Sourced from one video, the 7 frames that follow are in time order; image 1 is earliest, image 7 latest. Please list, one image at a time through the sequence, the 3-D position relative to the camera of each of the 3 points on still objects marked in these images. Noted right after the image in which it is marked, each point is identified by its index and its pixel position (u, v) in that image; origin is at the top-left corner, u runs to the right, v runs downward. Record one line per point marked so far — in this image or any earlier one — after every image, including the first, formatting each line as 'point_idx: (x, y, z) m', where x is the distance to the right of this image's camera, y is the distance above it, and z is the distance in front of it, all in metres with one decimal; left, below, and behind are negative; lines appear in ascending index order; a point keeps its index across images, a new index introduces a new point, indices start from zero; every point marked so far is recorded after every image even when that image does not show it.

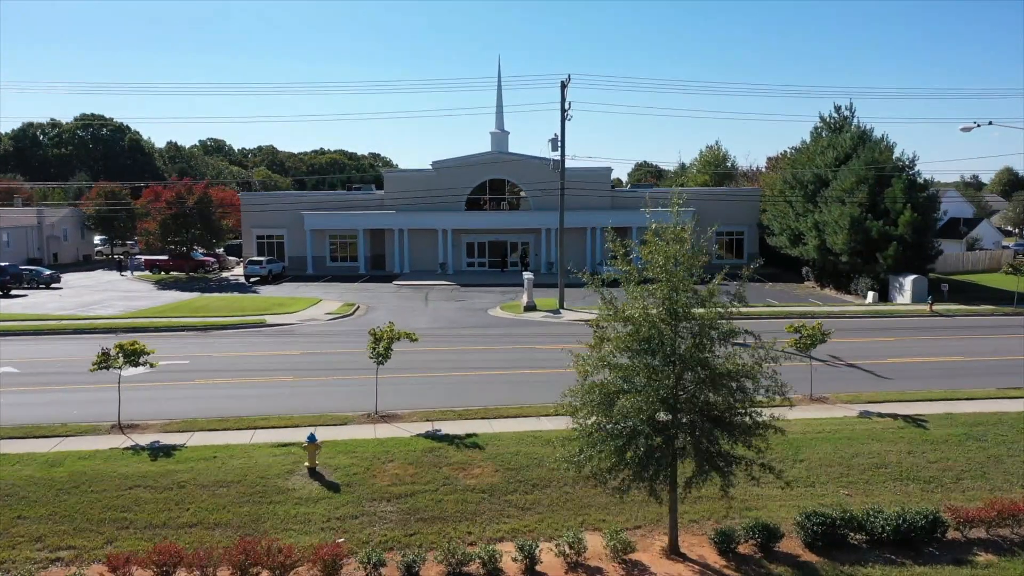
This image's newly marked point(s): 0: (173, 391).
0: (-8.3, -2.5, +19.4) m
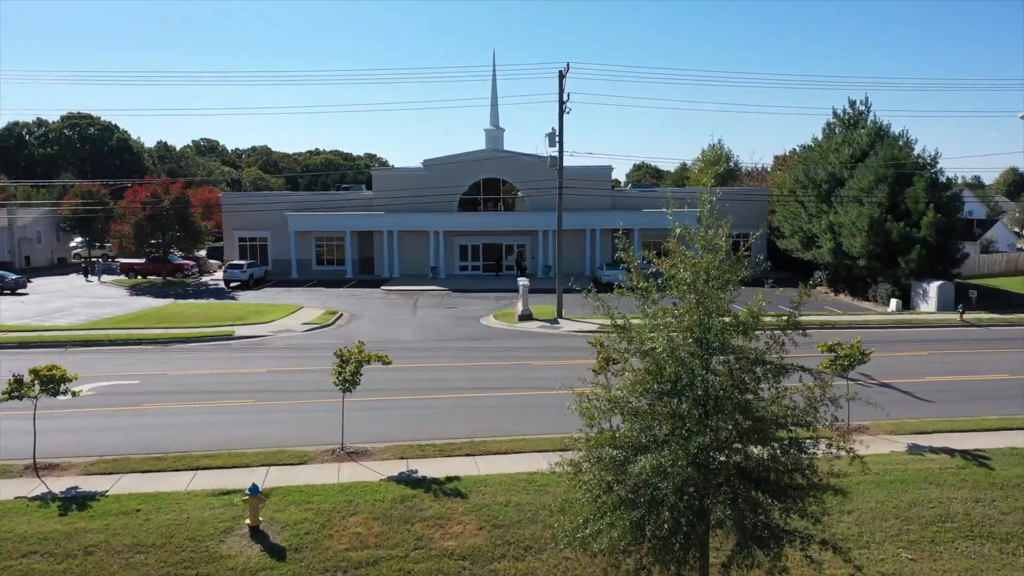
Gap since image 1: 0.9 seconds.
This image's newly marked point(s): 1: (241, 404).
0: (-8.5, -2.8, +16.9) m
1: (-6.2, -2.7, +18.1) m
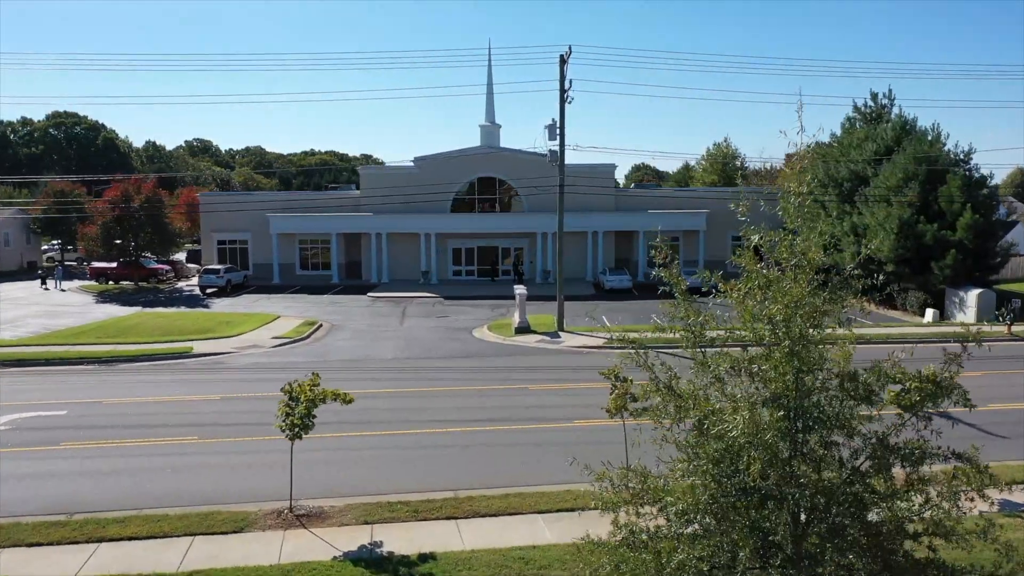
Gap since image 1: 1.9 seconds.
0: (-8.6, -3.1, +13.9) m
1: (-6.3, -2.9, +15.1) m
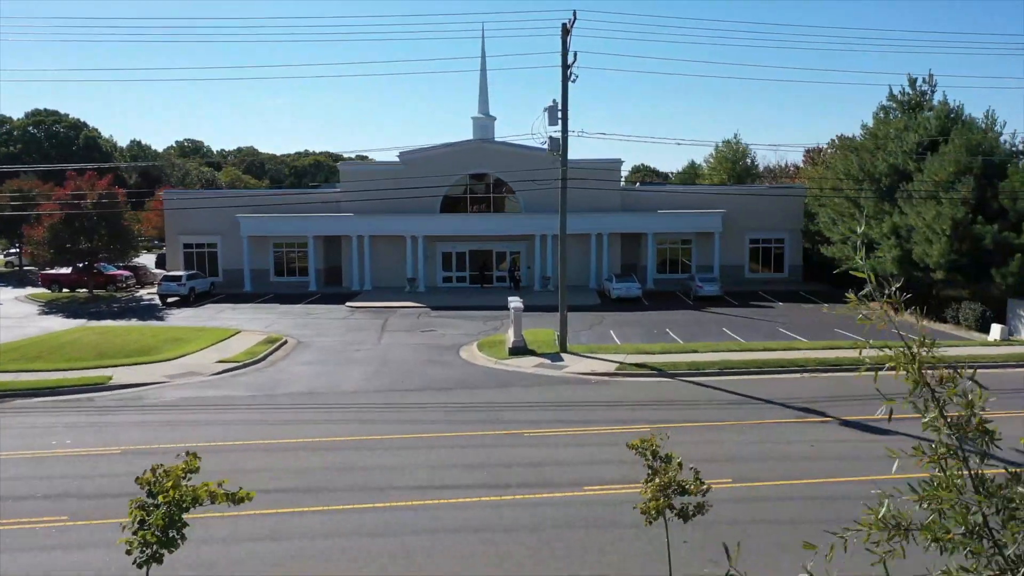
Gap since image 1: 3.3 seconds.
0: (-8.8, -3.4, +9.7) m
1: (-6.4, -3.3, +10.9) m
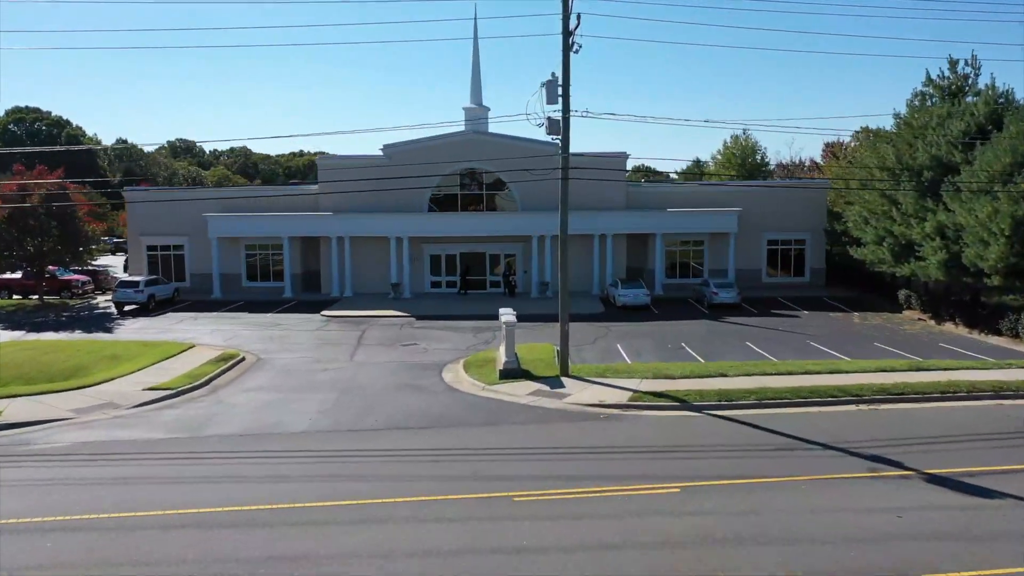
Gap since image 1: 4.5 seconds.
0: (-8.9, -3.6, +6.0) m
1: (-6.6, -3.5, +7.3) m
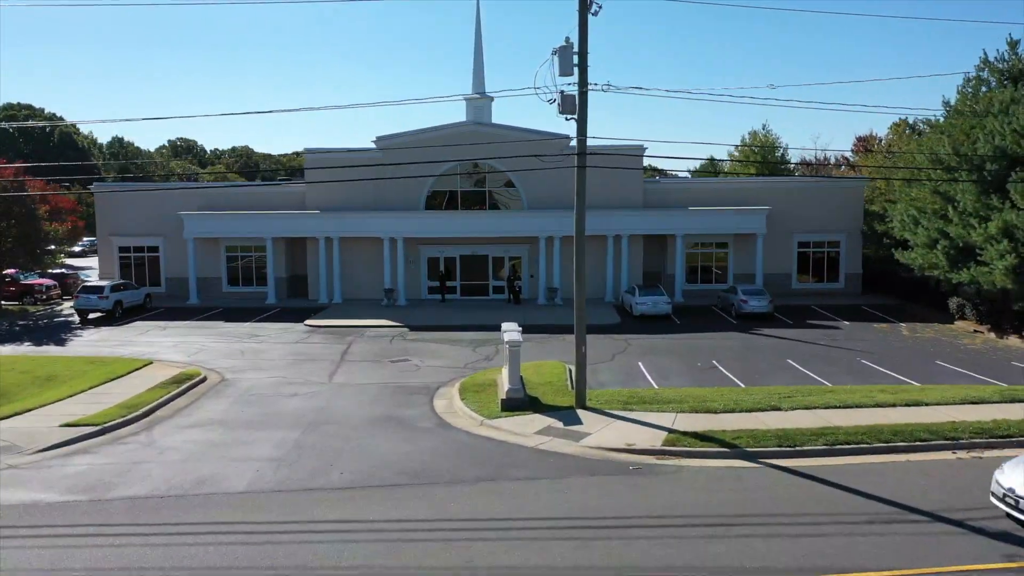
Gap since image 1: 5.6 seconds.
0: (-8.9, -3.8, +2.8) m
1: (-6.6, -3.7, +4.0) m
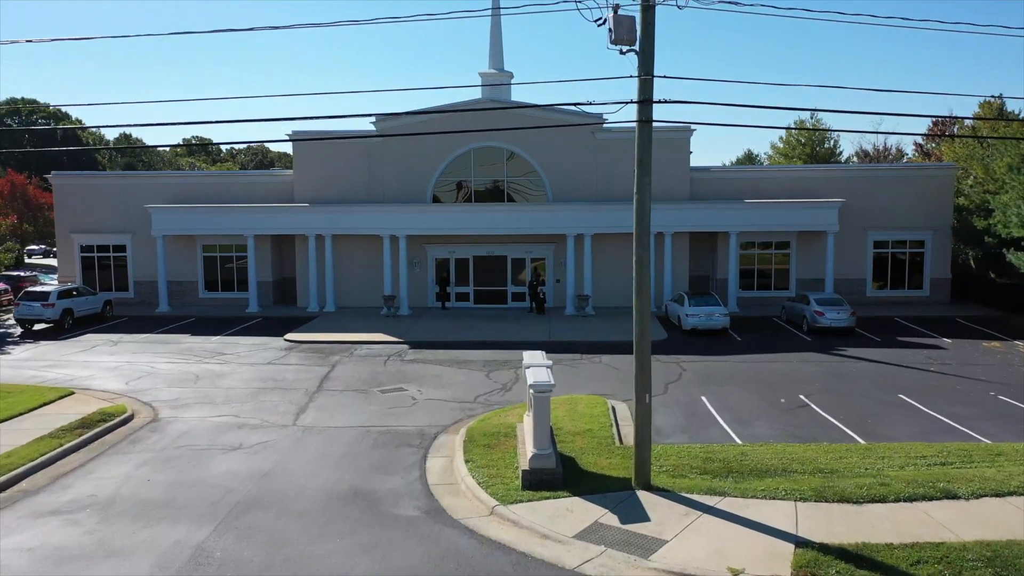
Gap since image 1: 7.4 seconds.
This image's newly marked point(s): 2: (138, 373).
0: (-8.9, -4.0, -2.1) m
1: (-6.6, -3.9, -0.9) m
2: (-9.0, -2.1, +19.4) m
